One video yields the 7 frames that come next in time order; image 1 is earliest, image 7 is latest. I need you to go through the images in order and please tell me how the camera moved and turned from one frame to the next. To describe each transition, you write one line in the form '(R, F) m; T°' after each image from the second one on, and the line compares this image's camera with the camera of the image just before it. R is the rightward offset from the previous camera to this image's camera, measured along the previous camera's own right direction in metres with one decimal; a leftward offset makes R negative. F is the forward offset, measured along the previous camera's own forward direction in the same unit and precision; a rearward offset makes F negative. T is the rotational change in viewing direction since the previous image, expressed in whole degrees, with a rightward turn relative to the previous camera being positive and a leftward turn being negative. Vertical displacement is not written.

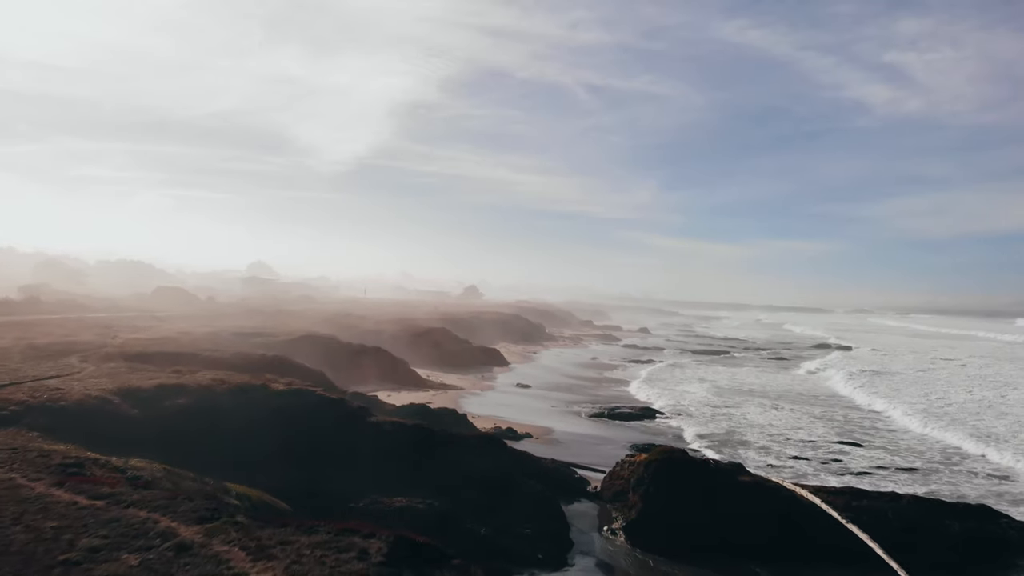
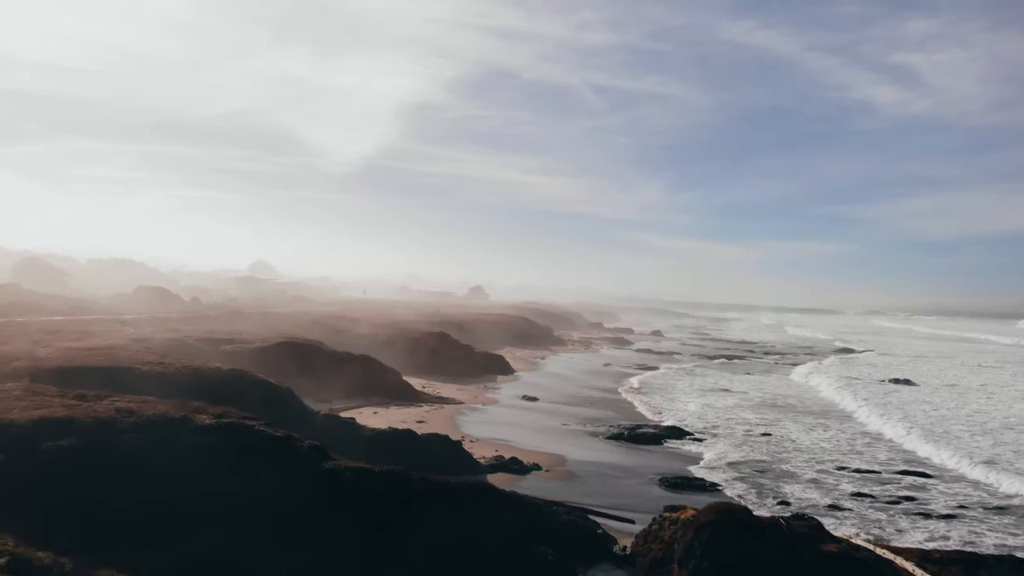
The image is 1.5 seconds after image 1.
(+0.1, +3.8) m; -1°
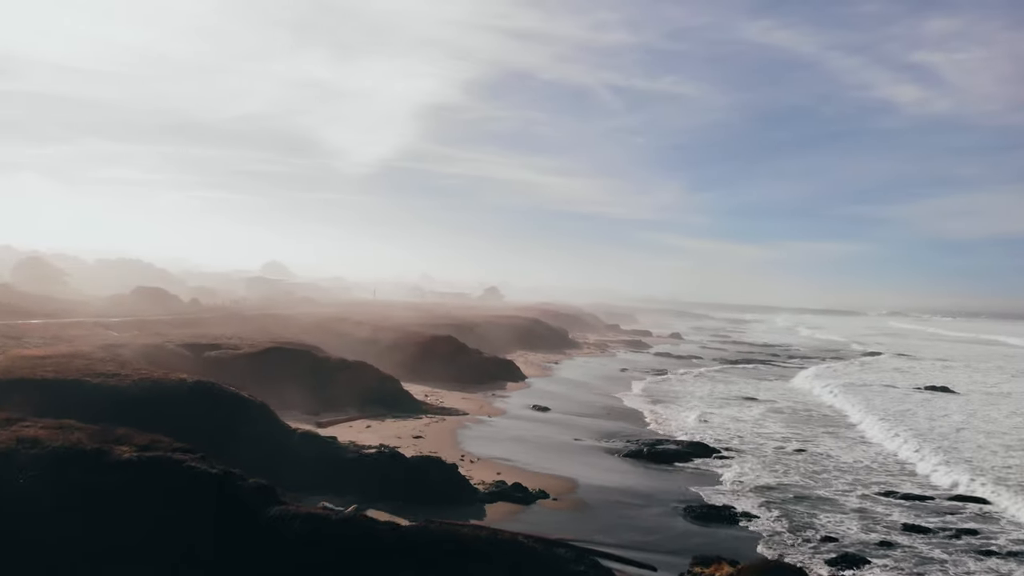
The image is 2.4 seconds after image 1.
(+0.3, +2.3) m; -2°
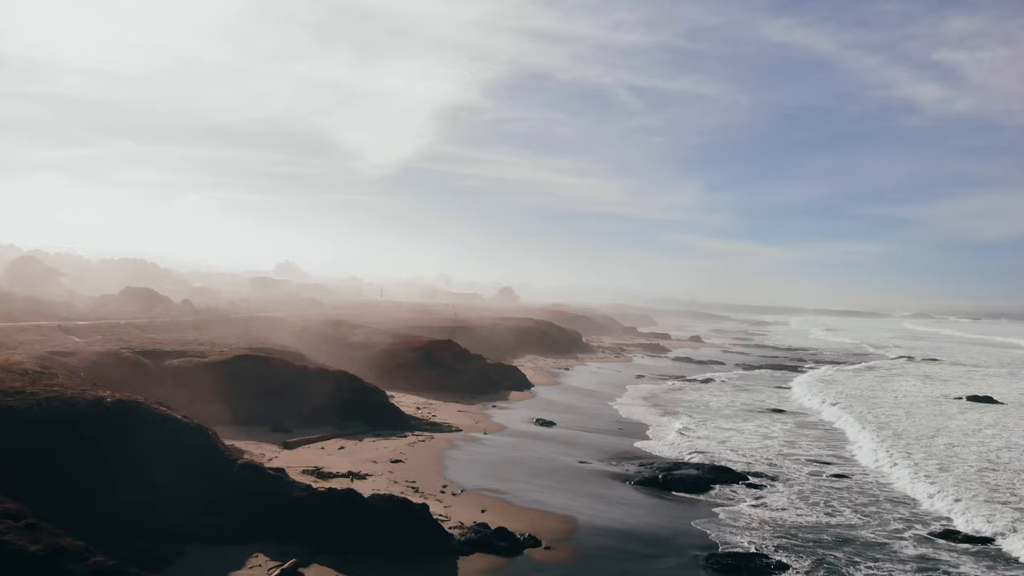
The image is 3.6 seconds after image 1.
(+0.7, +2.9) m; -2°
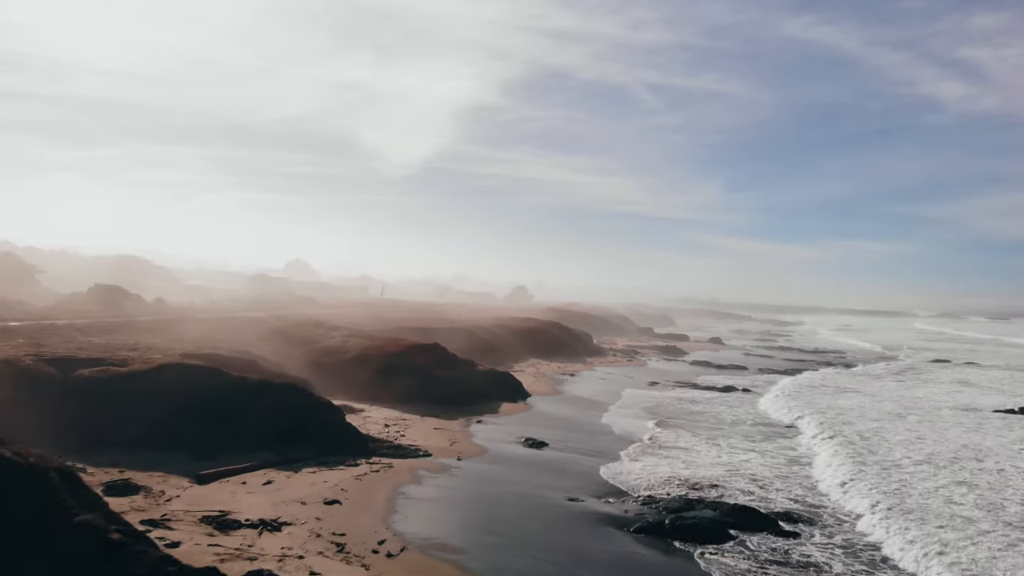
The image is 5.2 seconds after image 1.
(+1.2, +4.0) m; -2°
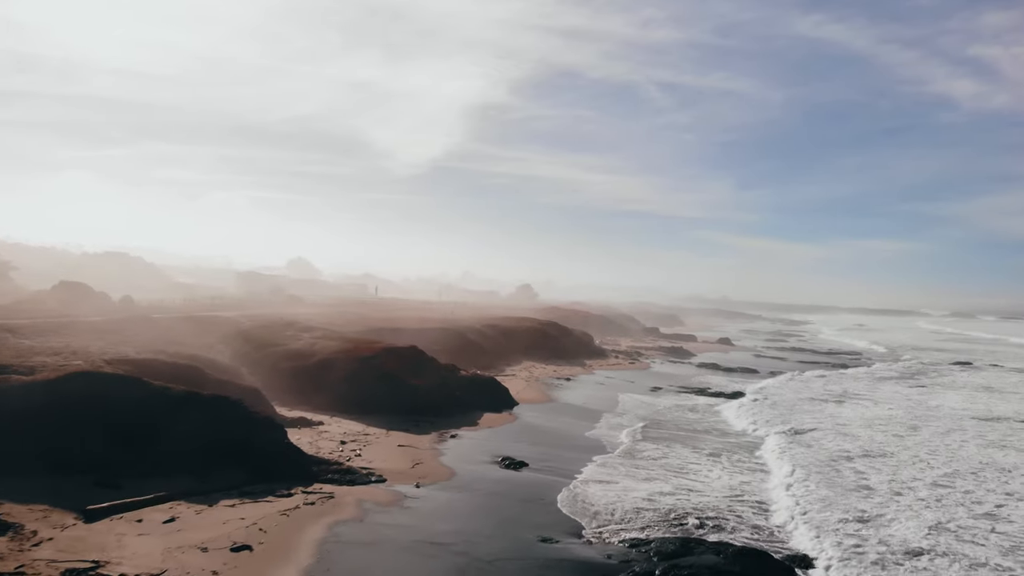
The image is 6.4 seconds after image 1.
(+1.1, +2.9) m; -1°
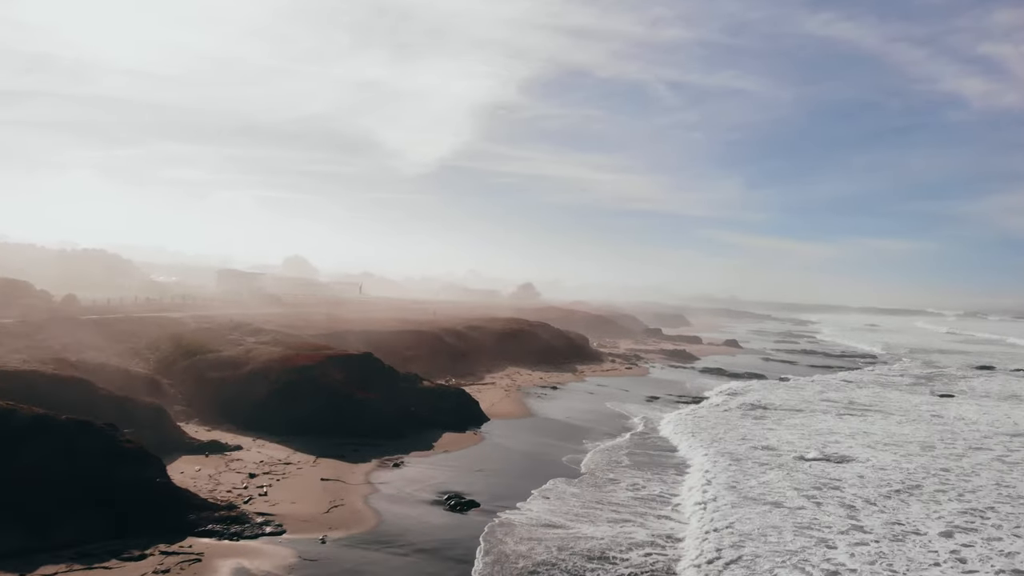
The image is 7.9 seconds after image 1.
(+1.5, +3.7) m; -1°
